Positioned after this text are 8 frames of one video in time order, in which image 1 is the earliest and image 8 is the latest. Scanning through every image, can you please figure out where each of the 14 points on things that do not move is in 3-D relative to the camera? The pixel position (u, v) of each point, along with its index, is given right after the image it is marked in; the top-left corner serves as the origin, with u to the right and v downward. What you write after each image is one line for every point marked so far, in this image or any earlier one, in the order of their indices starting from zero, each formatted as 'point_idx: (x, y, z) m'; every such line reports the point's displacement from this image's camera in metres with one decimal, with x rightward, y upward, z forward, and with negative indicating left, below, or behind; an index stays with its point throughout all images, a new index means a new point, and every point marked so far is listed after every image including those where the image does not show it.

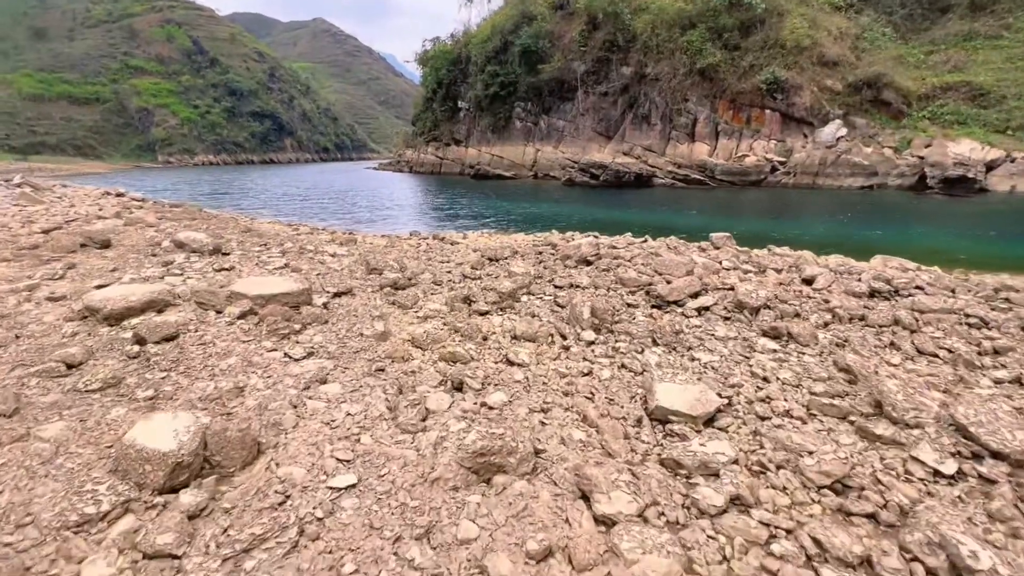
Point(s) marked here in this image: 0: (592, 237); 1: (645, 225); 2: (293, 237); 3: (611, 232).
0: (+1.9, +1.2, +11.6) m
1: (+5.3, +2.4, +18.8) m
2: (-6.5, +1.5, +13.9) m
3: (+3.6, +1.9, +16.6) m
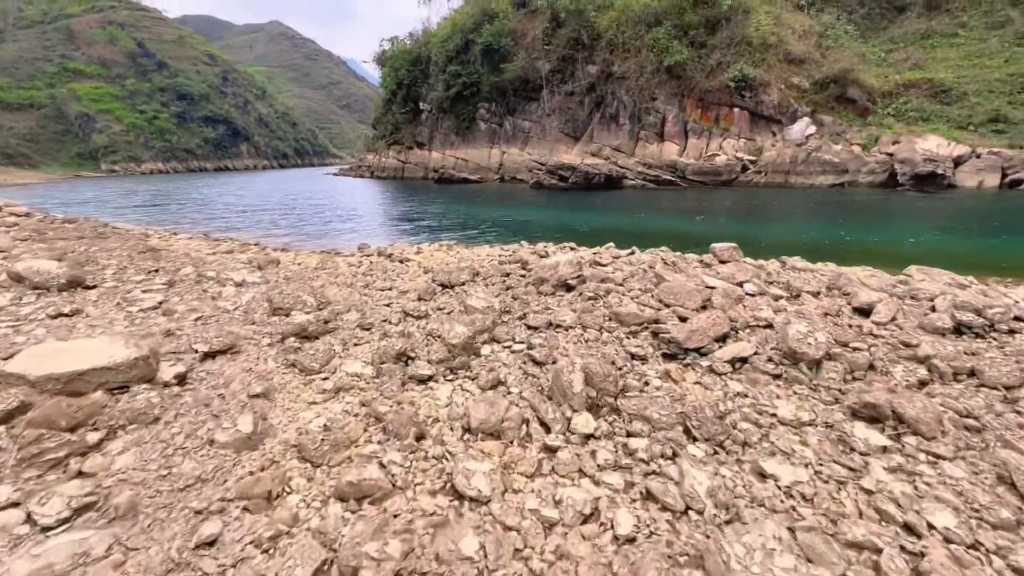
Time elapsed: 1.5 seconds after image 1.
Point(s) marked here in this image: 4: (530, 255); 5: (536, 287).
0: (+1.2, +0.7, +9.5) m
1: (+4.0, +2.0, +16.9) m
2: (-7.4, +0.7, +11.2) m
3: (+2.5, +1.4, +14.6) m
4: (+0.4, +0.6, +9.4) m
5: (+0.4, 0.0, +7.3) m
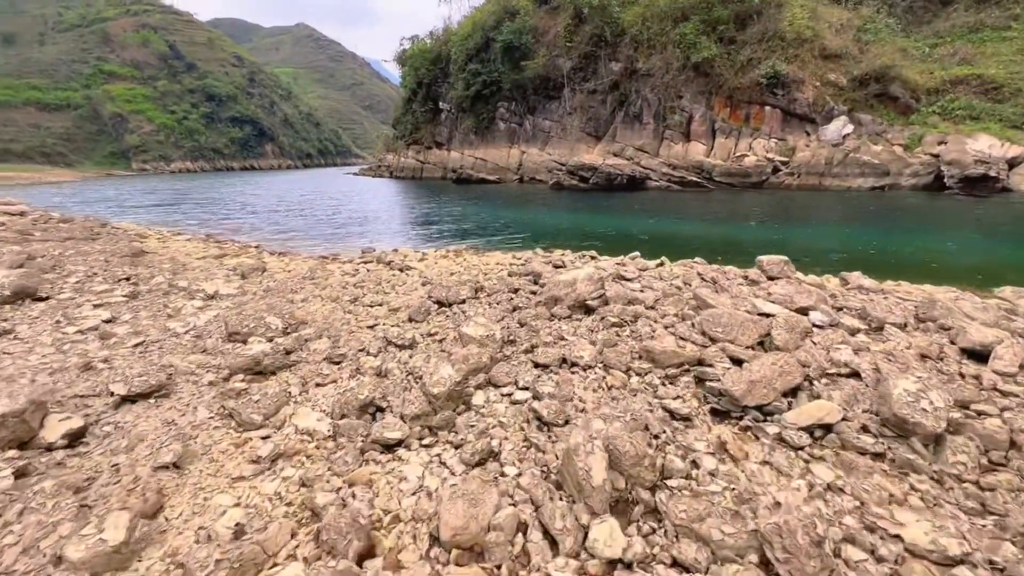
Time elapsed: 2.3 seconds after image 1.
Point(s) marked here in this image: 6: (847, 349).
0: (+1.3, +0.4, +8.3) m
1: (+4.5, +1.6, +15.6) m
2: (-7.1, +0.5, +10.3) m
3: (+2.9, +1.0, +13.3) m
4: (+0.6, +0.3, +8.2) m
5: (+0.5, -0.3, +6.1) m
6: (+3.2, -0.6, +4.5) m
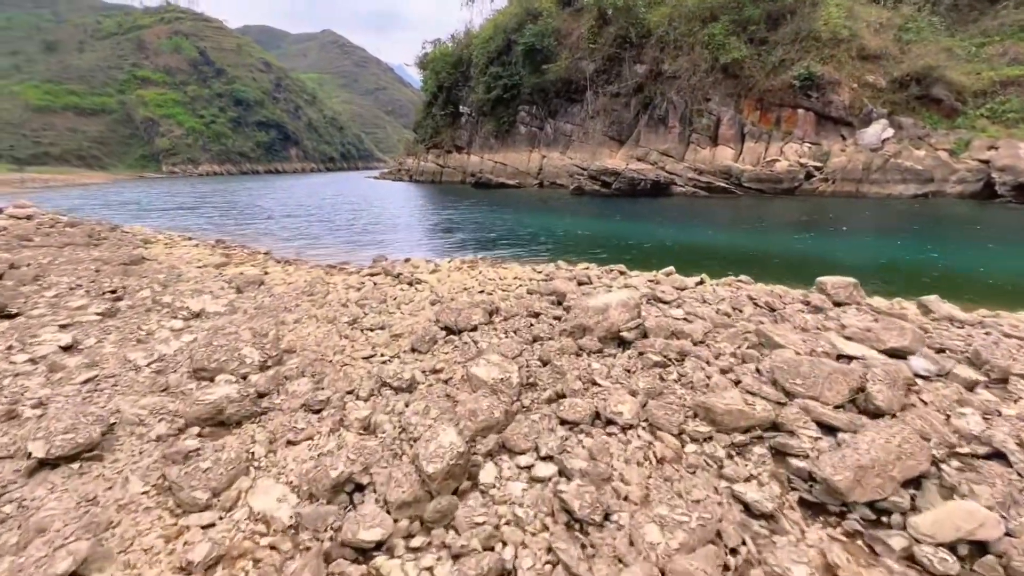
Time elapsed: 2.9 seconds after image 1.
0: (+1.7, 0.0, +7.3) m
1: (+5.2, +1.2, +14.4) m
2: (-6.7, +0.3, +9.6) m
3: (+3.4, +0.6, +12.3) m
4: (+0.9, 0.0, +7.2) m
5: (+0.7, -0.6, +5.1) m
6: (+3.3, -0.9, +3.4) m
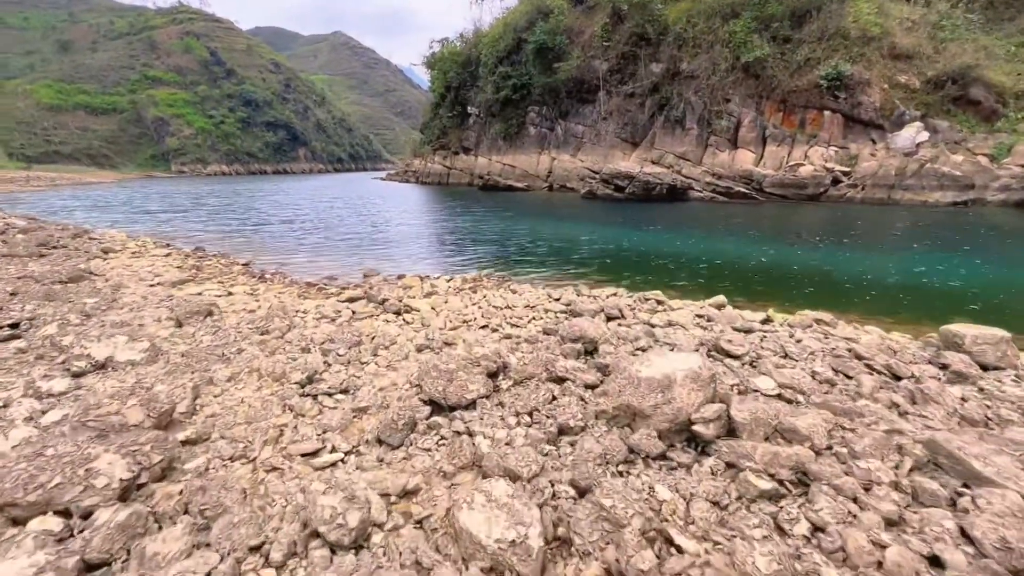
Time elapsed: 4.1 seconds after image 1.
0: (+1.8, -0.5, +5.5) m
1: (+5.4, +0.6, +12.6) m
2: (-6.6, -0.1, +8.0) m
3: (+3.6, +0.1, +10.4) m
4: (+1.0, -0.5, +5.5) m
5: (+0.8, -1.1, +3.3) m
6: (+3.4, -1.4, +1.6) m
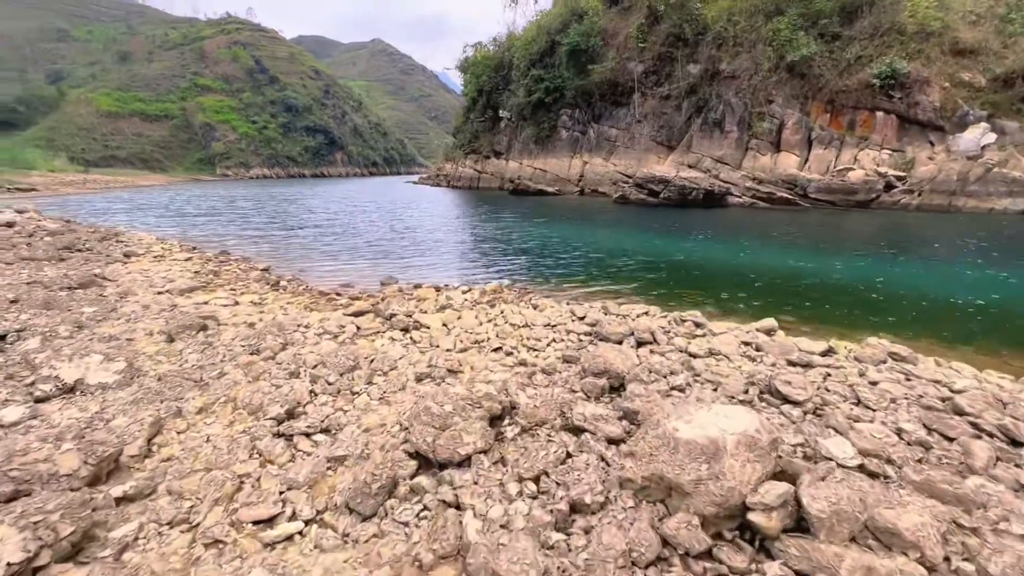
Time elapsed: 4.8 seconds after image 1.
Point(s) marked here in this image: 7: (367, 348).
0: (+1.9, -0.7, +4.6) m
1: (+6.0, +0.2, +11.5) m
2: (-6.3, -0.3, +7.6) m
3: (+4.0, -0.2, +9.5) m
4: (+1.1, -0.7, +4.6) m
5: (+0.8, -1.3, +2.5) m
6: (+3.3, -1.7, +0.6) m
7: (-1.8, -0.7, +5.9) m
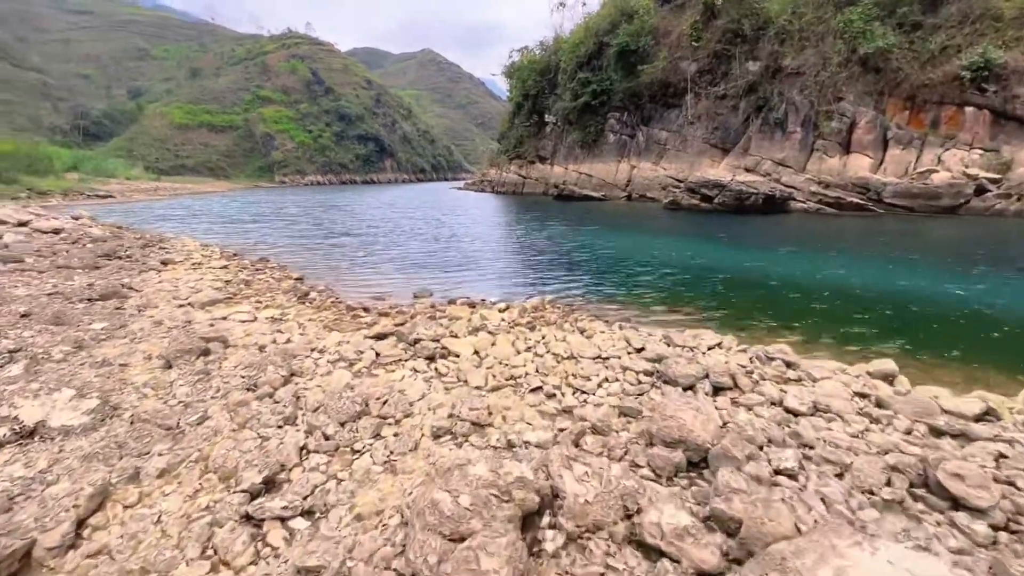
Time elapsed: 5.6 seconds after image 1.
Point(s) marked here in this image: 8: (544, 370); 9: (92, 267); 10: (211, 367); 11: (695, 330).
0: (+2.2, -1.0, +3.3) m
1: (+6.9, -0.2, +9.8) m
2: (-5.6, -0.5, +7.1) m
3: (+4.8, -0.6, +8.0) m
4: (+1.4, -1.0, +3.4) m
5: (+0.9, -1.6, +1.4) m
6: (+3.2, -2.0, -0.7) m
7: (-1.4, -1.0, +5.0) m
8: (+0.4, -0.9, +5.4) m
9: (-9.2, +0.5, +10.4) m
10: (-3.4, -0.9, +5.3) m
11: (+2.7, -0.6, +6.7) m
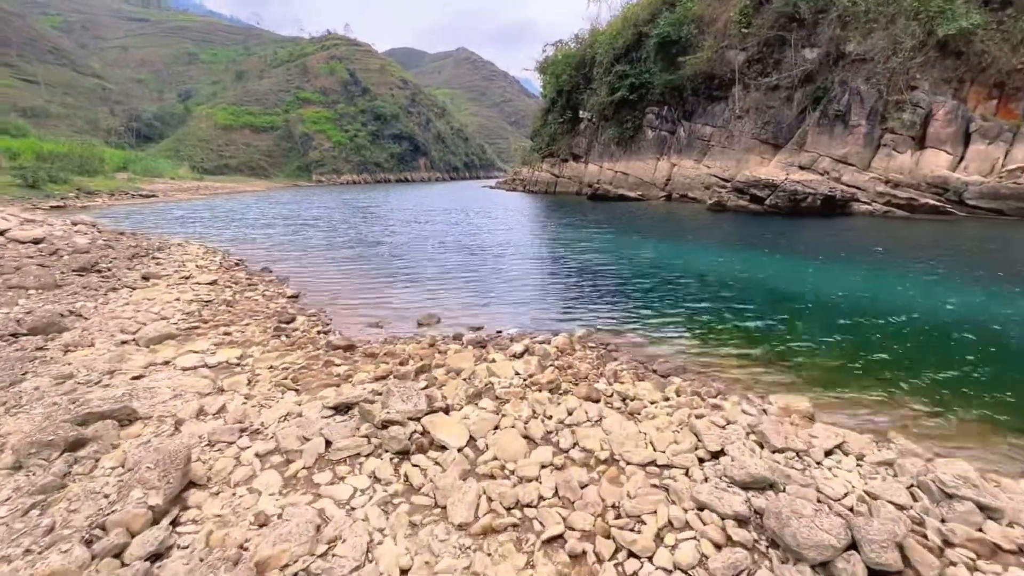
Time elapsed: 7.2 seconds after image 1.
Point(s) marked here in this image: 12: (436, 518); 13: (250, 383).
0: (+2.1, -1.6, +1.2) m
1: (+7.3, -0.9, +7.4) m
2: (-5.5, -1.0, +5.5) m
3: (+5.0, -1.2, +5.7) m
4: (+1.3, -1.6, +1.4) m
5: (+0.7, -2.1, -0.6) m
6: (+2.8, -2.6, -2.9) m
7: (-1.4, -1.5, +3.2) m
8: (+0.5, -1.5, +3.4) m
9: (-8.7, +0.1, +9.1) m
10: (-3.4, -1.4, +3.6) m
11: (+2.8, -1.2, +4.6) m
12: (-0.6, -1.6, +3.3) m
13: (-3.1, -1.1, +5.6) m
